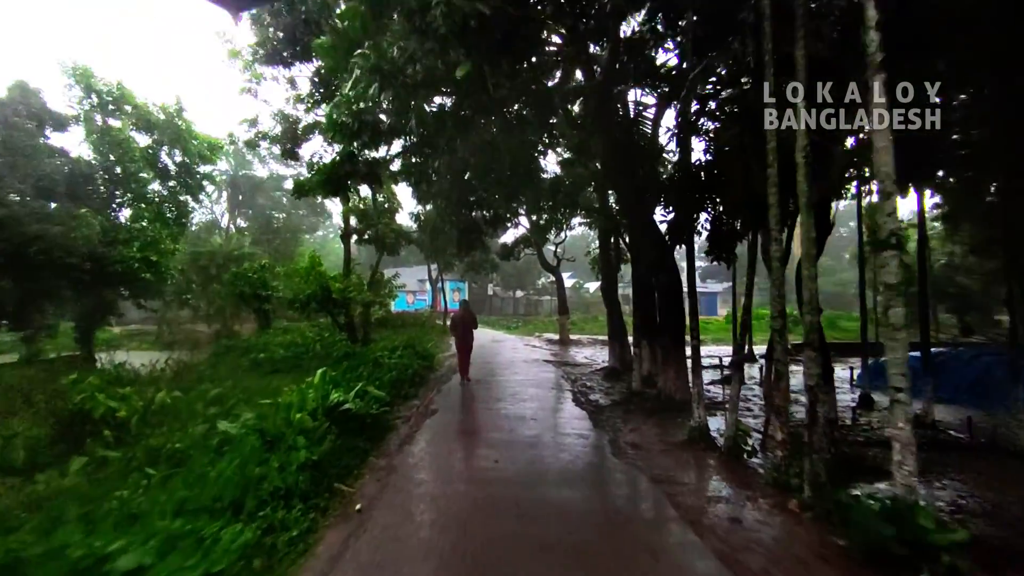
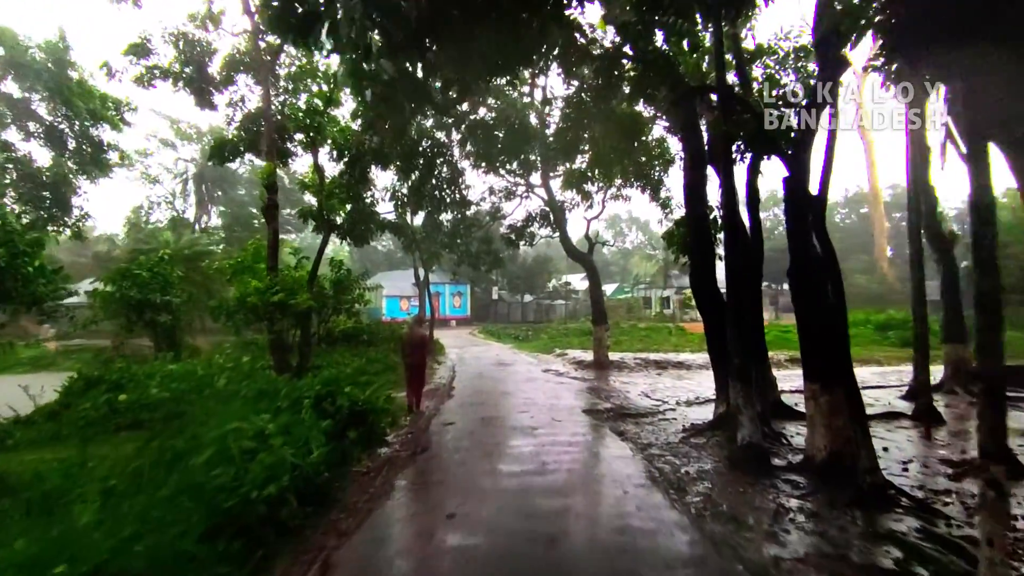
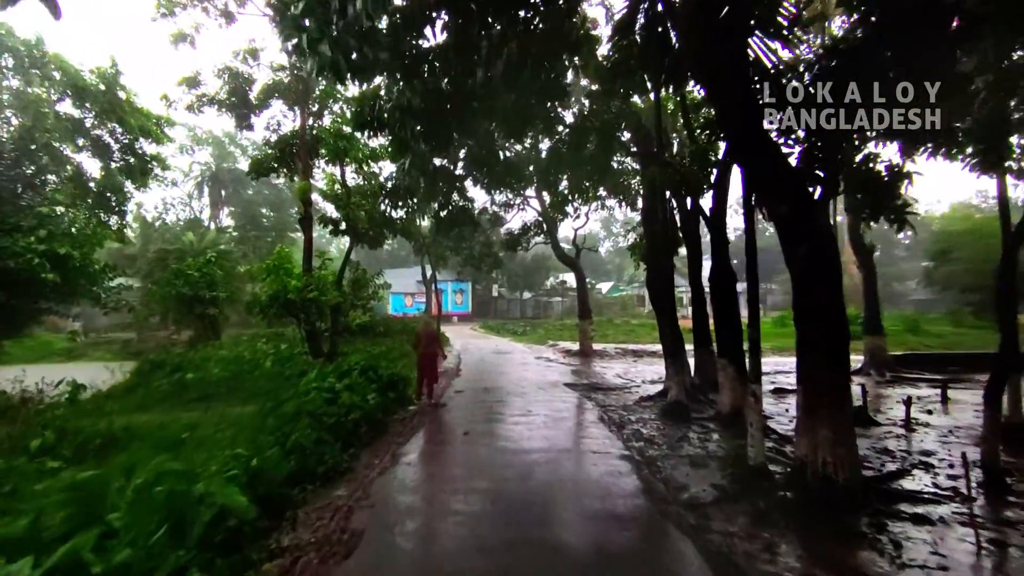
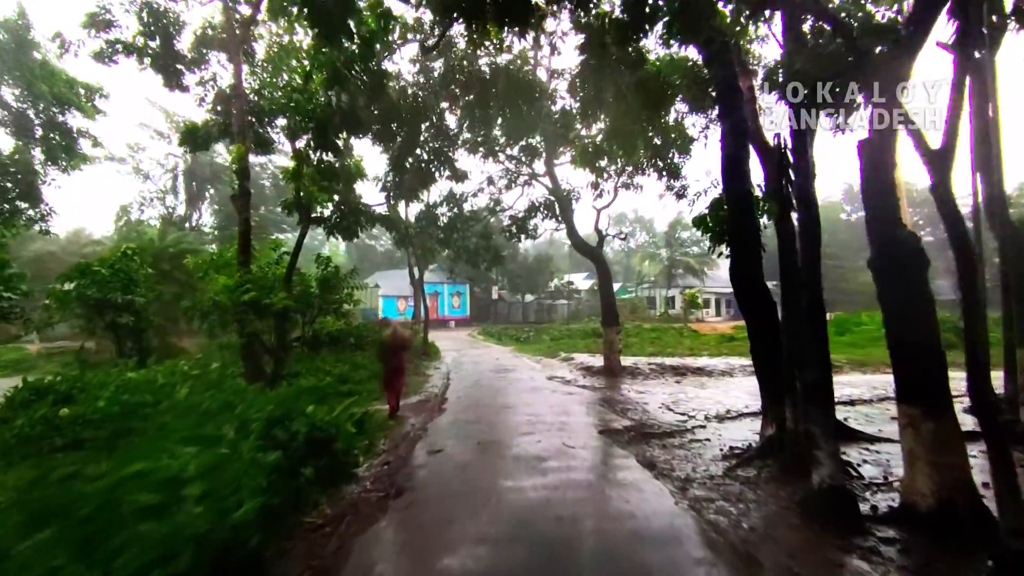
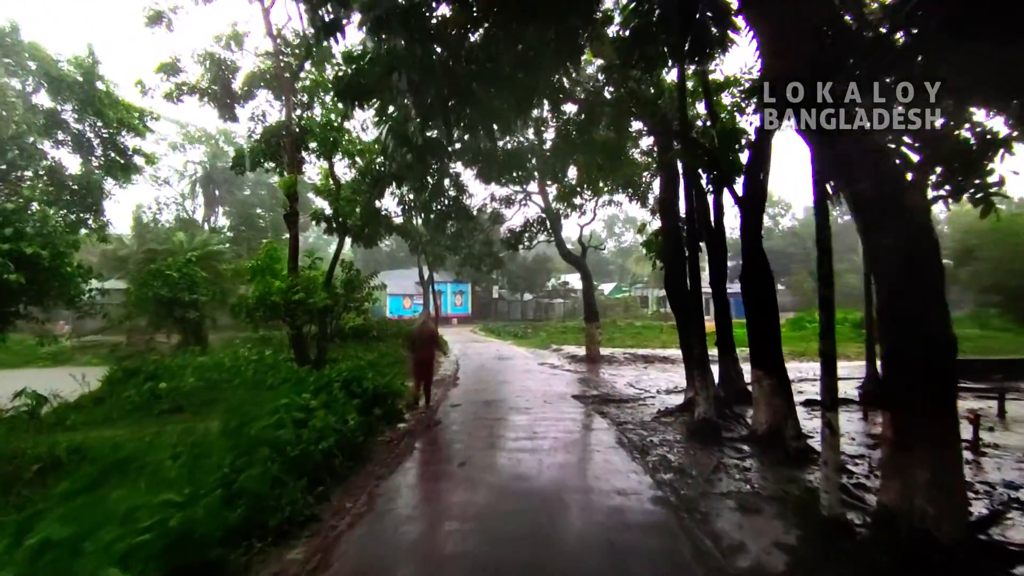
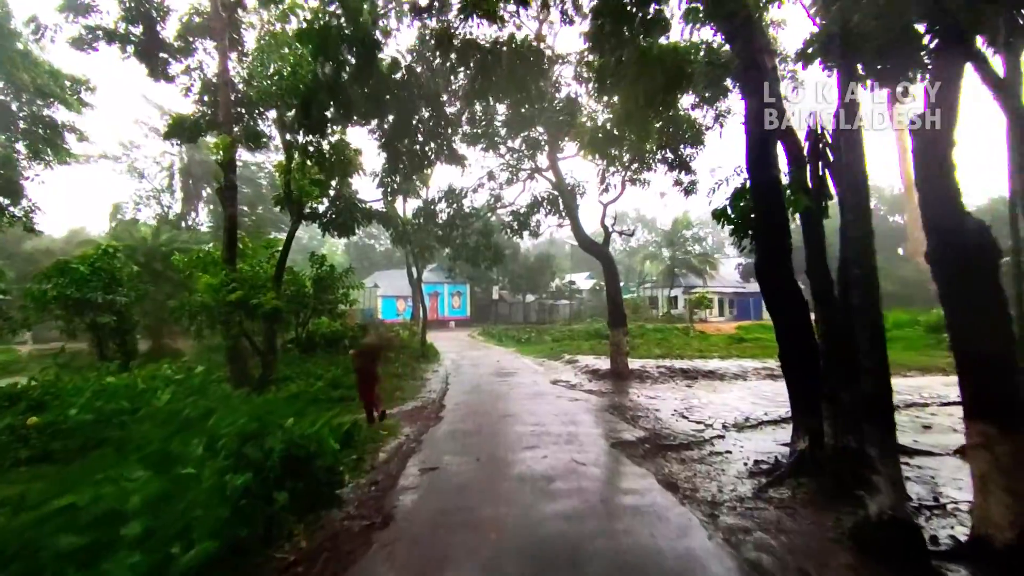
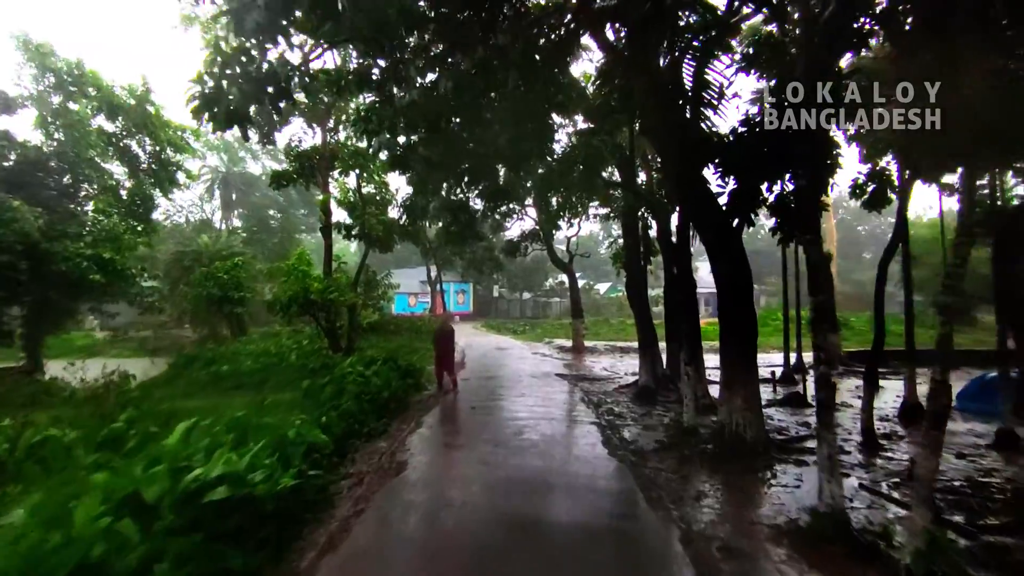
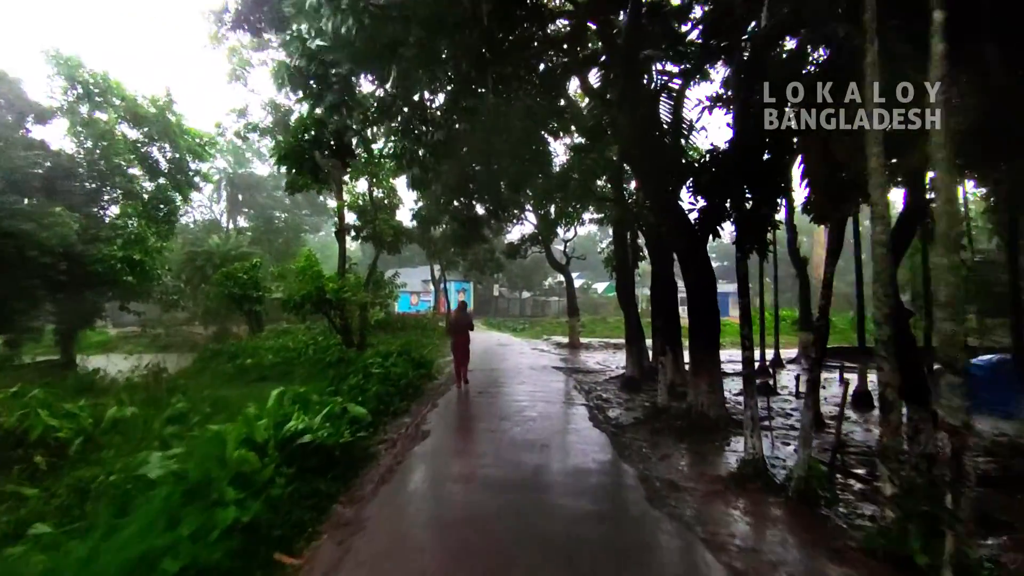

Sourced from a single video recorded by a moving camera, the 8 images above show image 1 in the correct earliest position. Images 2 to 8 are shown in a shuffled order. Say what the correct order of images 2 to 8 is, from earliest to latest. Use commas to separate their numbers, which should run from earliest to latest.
8, 7, 3, 5, 2, 4, 6
